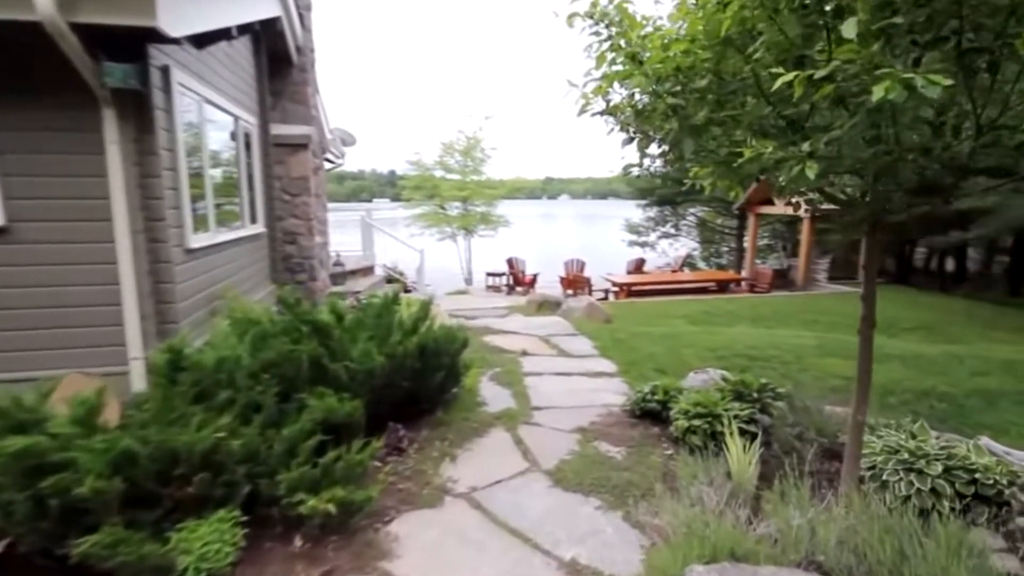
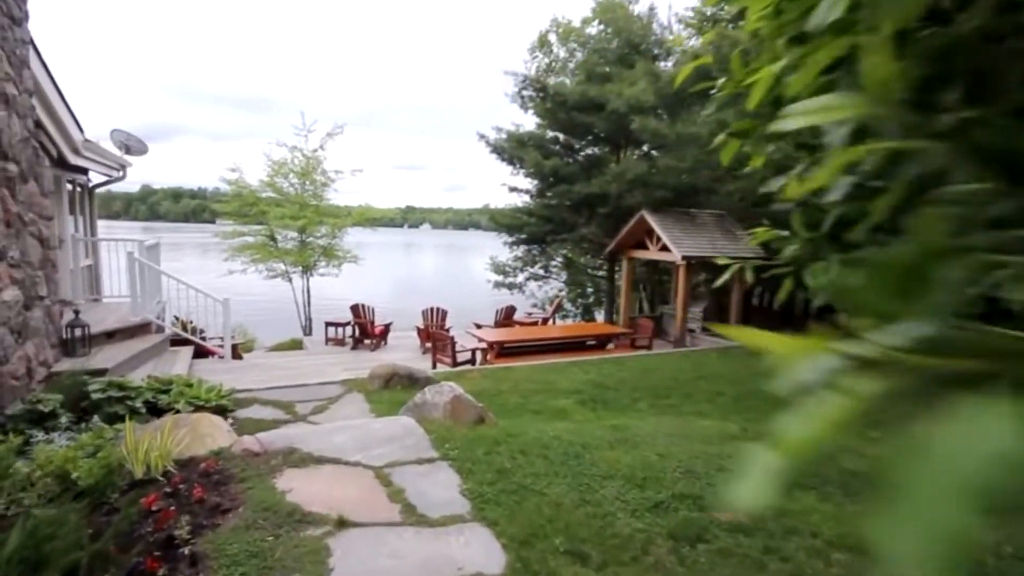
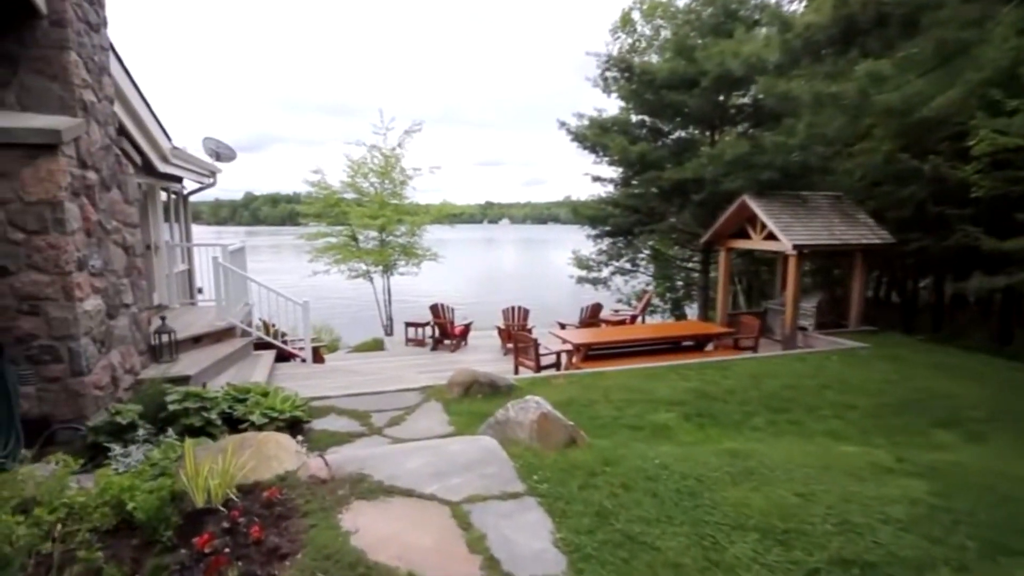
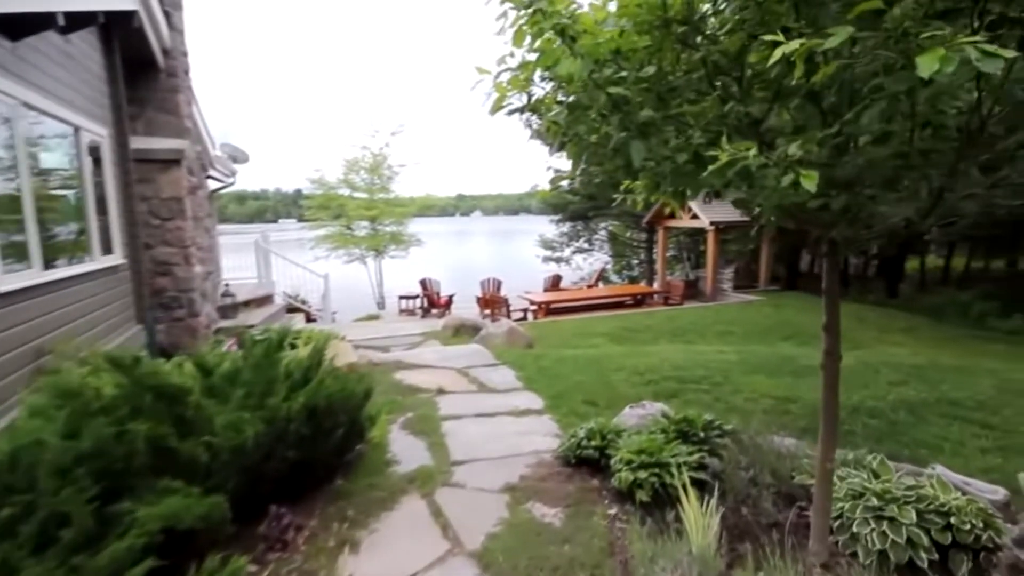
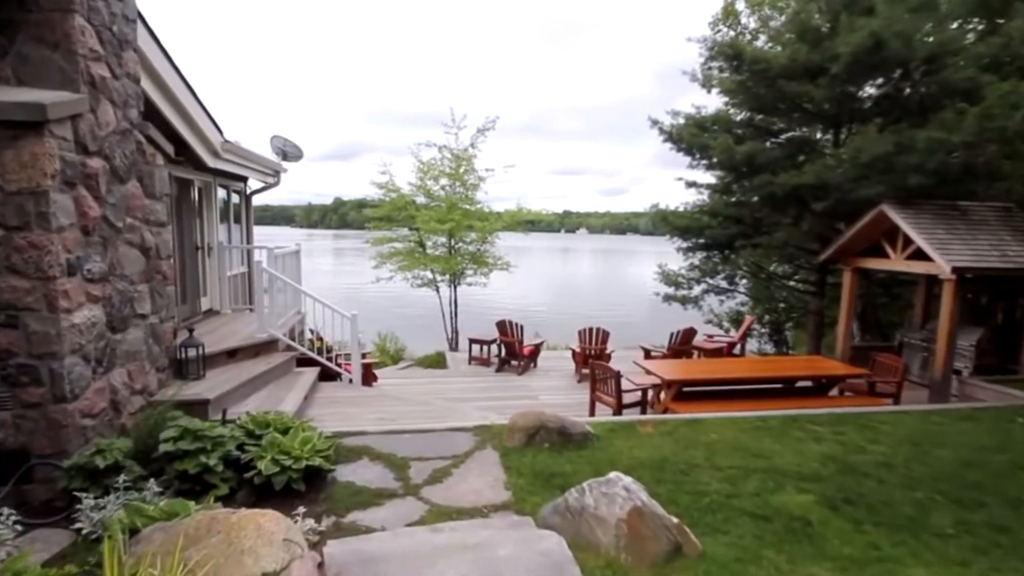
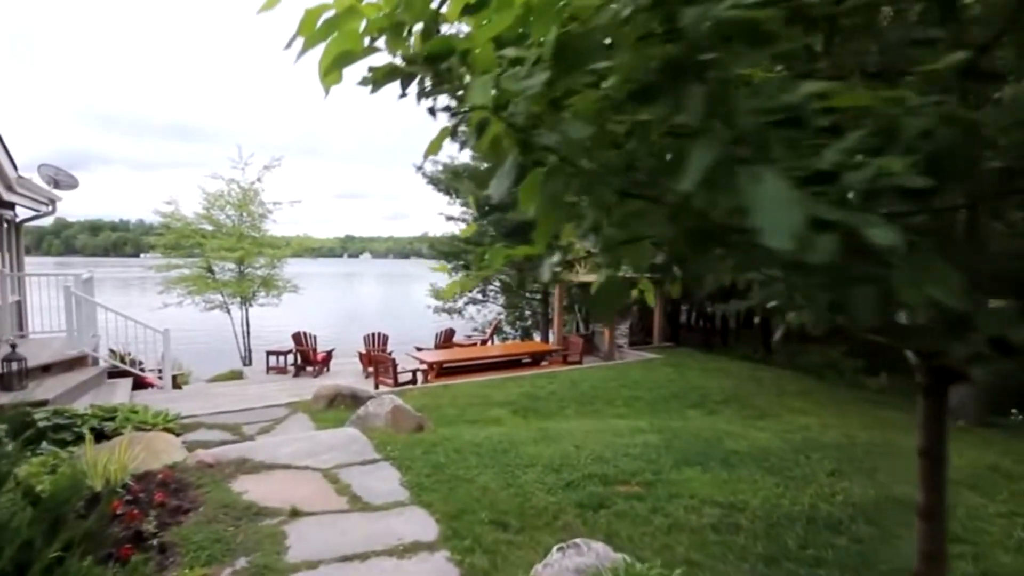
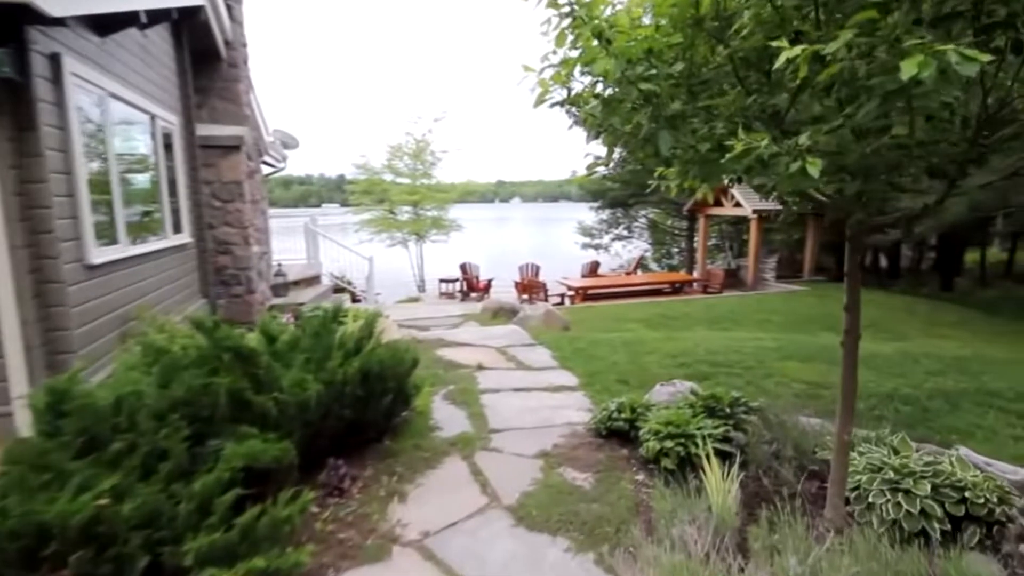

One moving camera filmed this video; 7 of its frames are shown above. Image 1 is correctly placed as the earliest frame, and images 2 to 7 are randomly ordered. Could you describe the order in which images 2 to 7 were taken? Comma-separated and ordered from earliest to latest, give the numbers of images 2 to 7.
7, 4, 6, 2, 3, 5
